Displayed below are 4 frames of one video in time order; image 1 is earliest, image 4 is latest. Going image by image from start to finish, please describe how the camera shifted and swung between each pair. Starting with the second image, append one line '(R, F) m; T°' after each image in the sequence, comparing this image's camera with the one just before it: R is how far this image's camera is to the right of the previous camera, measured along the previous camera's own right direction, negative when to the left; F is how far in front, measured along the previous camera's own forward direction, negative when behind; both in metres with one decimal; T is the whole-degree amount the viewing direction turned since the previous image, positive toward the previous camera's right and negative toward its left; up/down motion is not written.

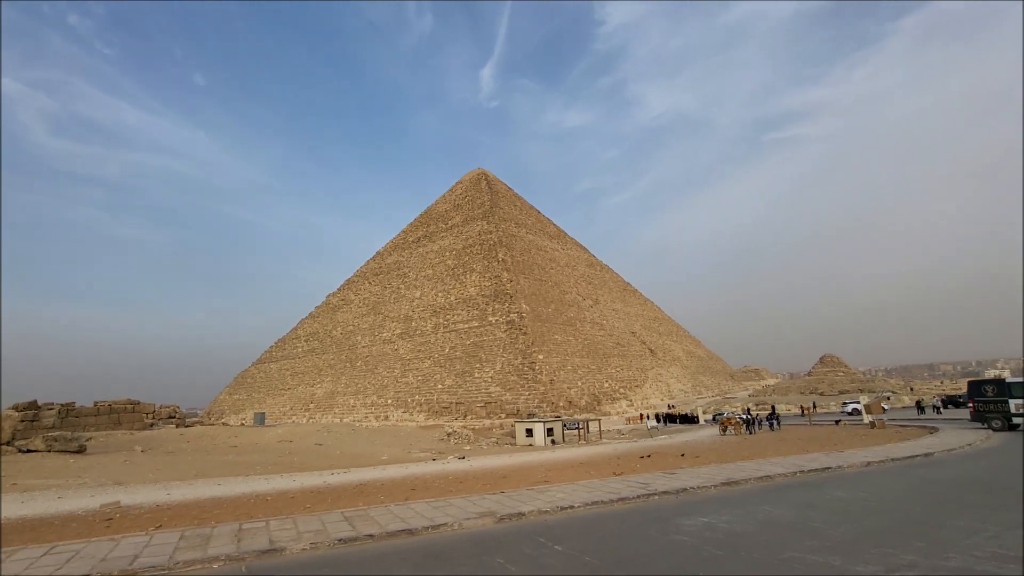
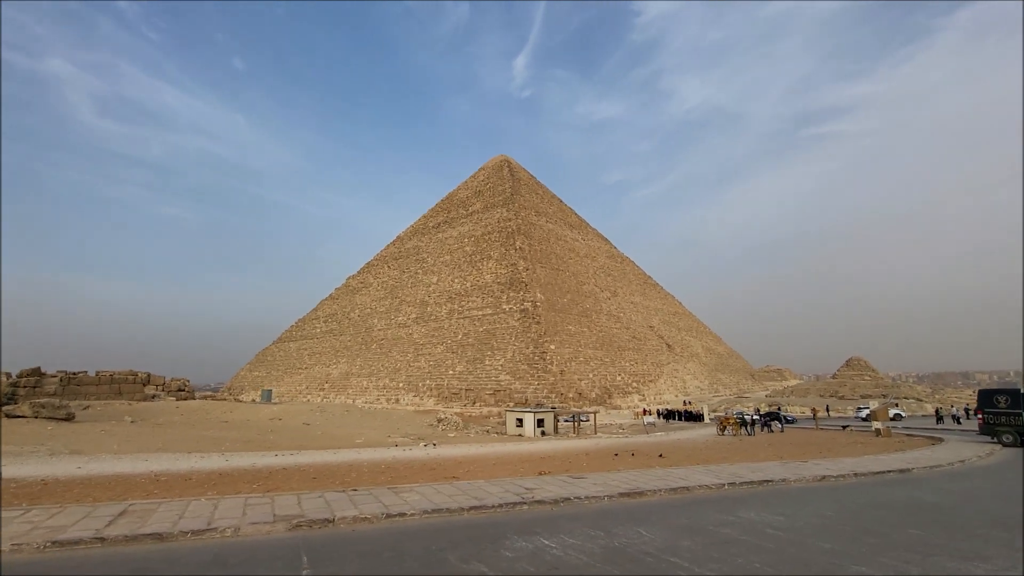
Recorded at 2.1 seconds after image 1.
(+1.2, +0.9) m; -3°
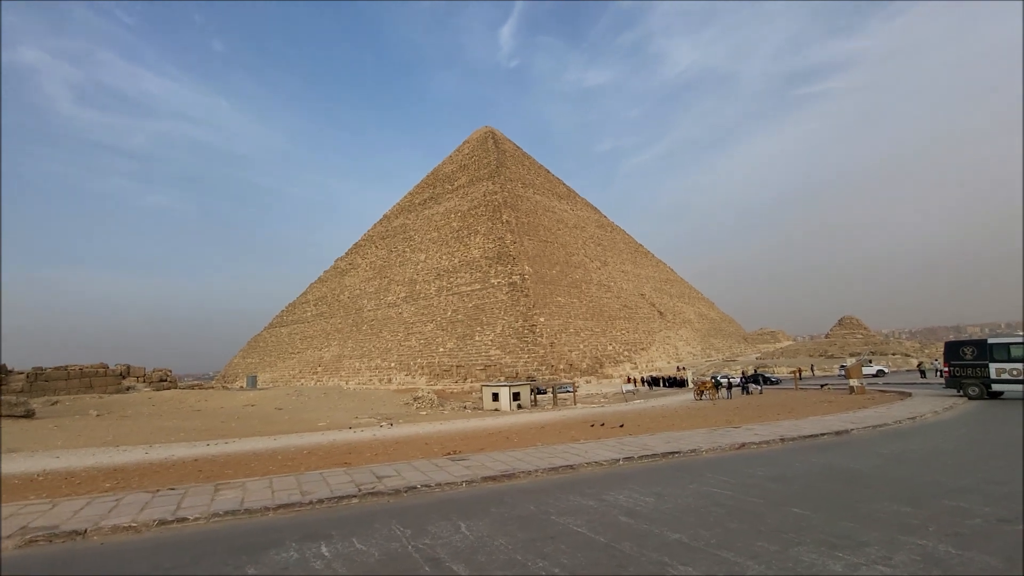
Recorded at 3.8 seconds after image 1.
(+1.0, +0.6) m; 0°
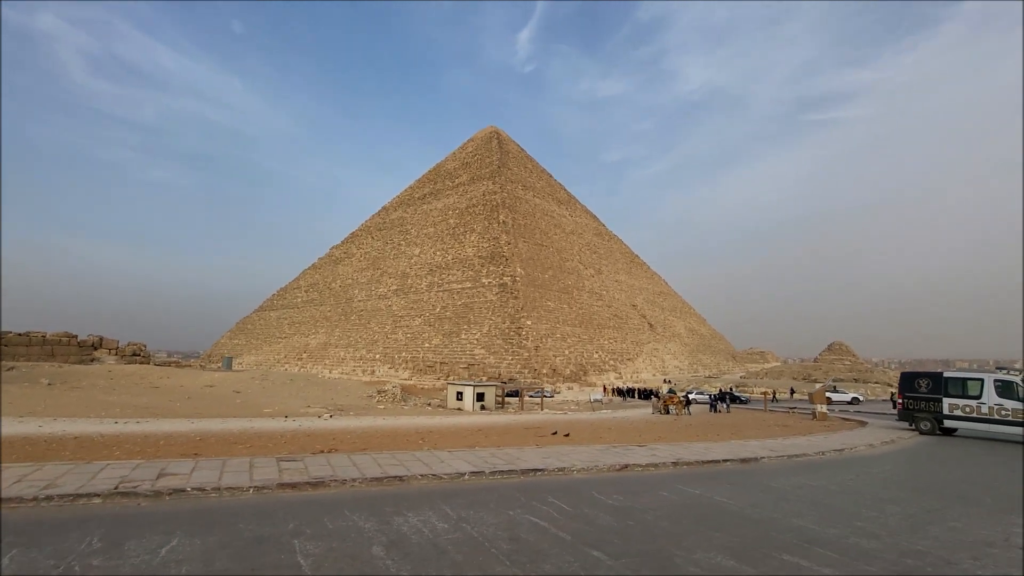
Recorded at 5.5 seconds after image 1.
(+1.0, +0.5) m; 0°
